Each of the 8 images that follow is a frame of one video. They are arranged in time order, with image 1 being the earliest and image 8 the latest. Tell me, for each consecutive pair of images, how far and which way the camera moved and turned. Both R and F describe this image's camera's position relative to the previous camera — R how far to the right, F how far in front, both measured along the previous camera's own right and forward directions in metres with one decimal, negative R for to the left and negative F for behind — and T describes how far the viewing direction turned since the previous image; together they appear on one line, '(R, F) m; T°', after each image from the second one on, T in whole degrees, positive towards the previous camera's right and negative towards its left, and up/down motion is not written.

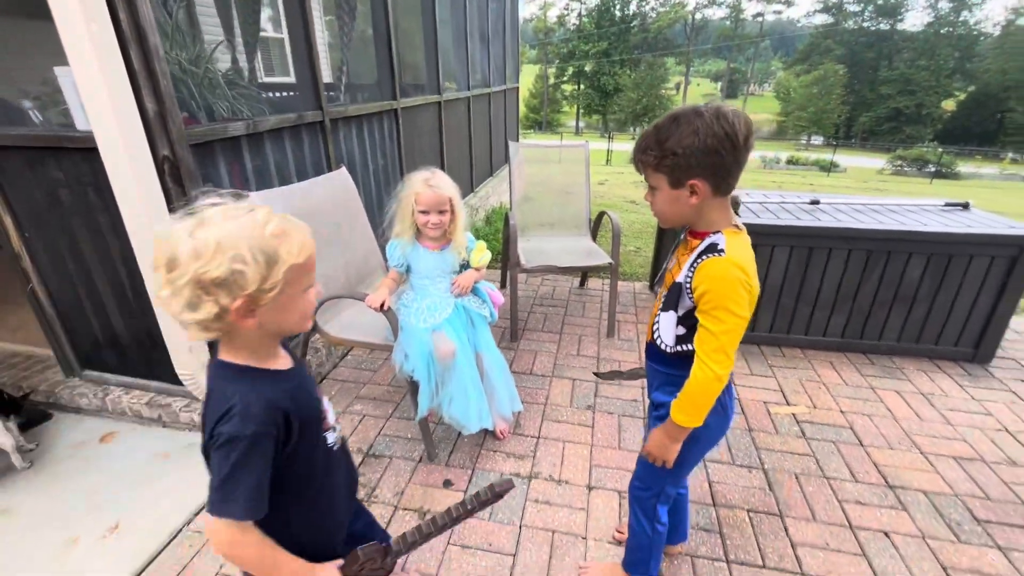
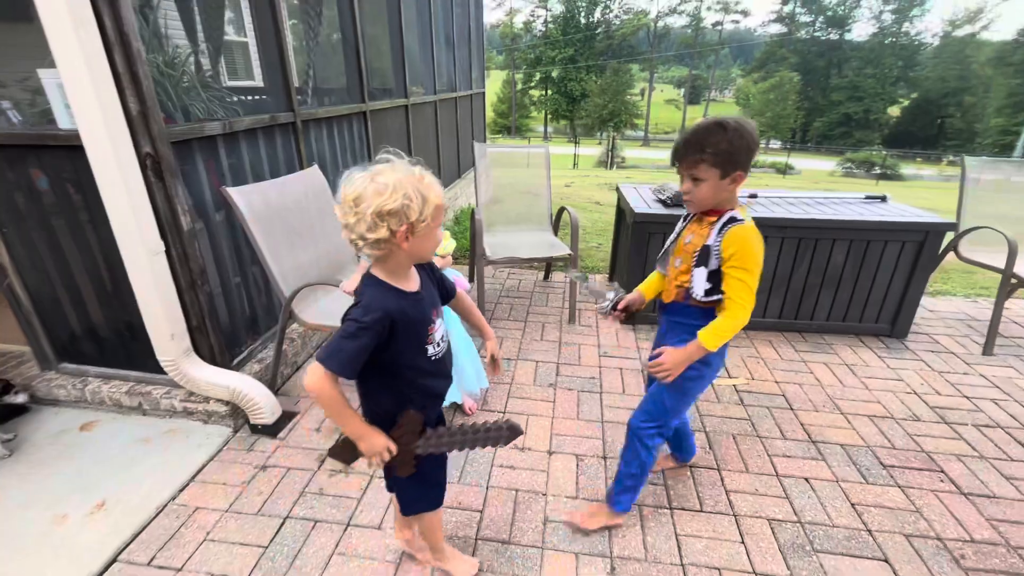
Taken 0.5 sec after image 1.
(0.0, -0.2) m; +3°
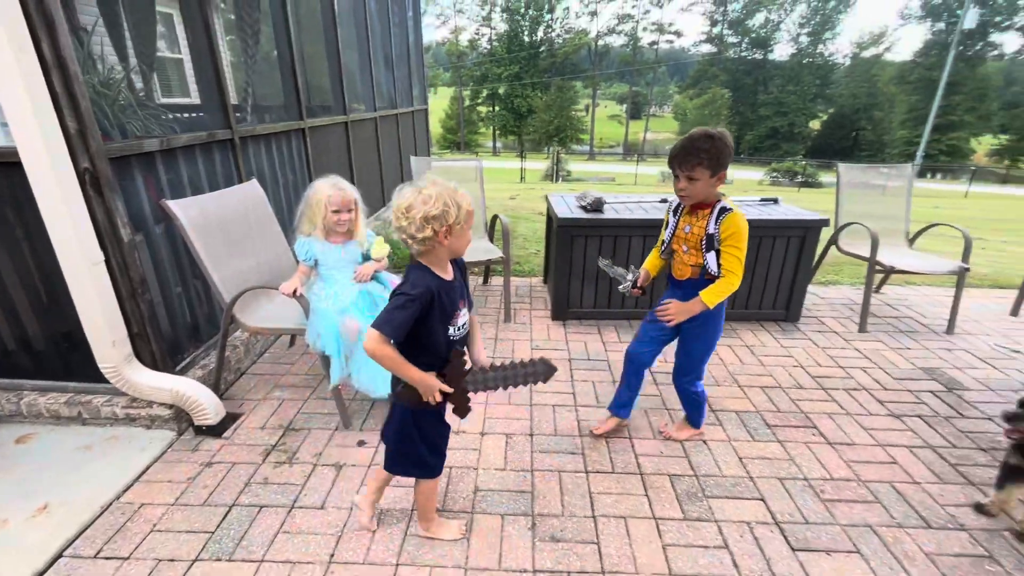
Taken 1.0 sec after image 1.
(+0.1, -0.2) m; +5°
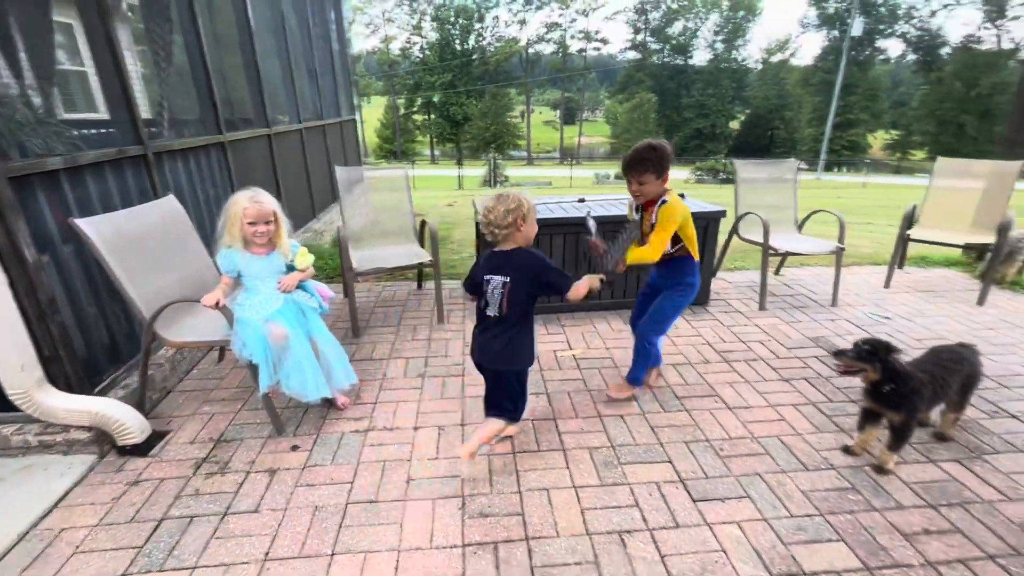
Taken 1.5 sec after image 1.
(+0.1, -0.2) m; +6°
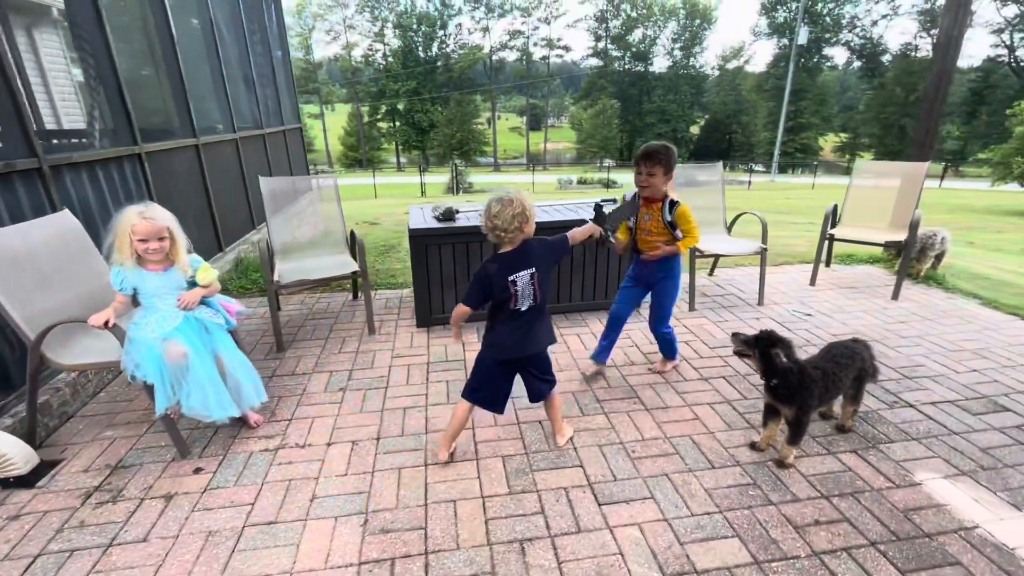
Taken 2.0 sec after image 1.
(+0.3, 0.0) m; +3°
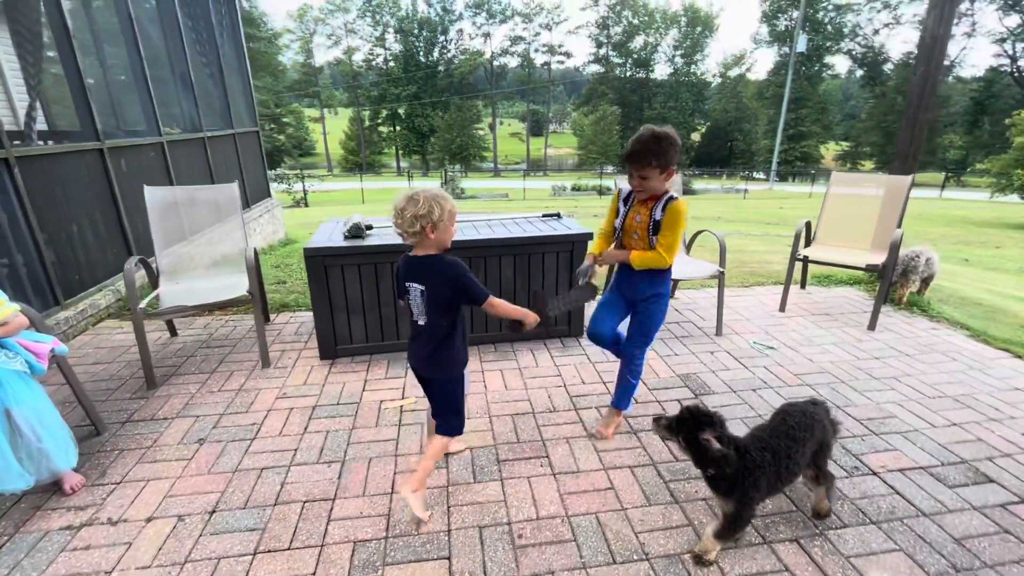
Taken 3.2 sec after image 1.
(+0.5, +0.5) m; 0°
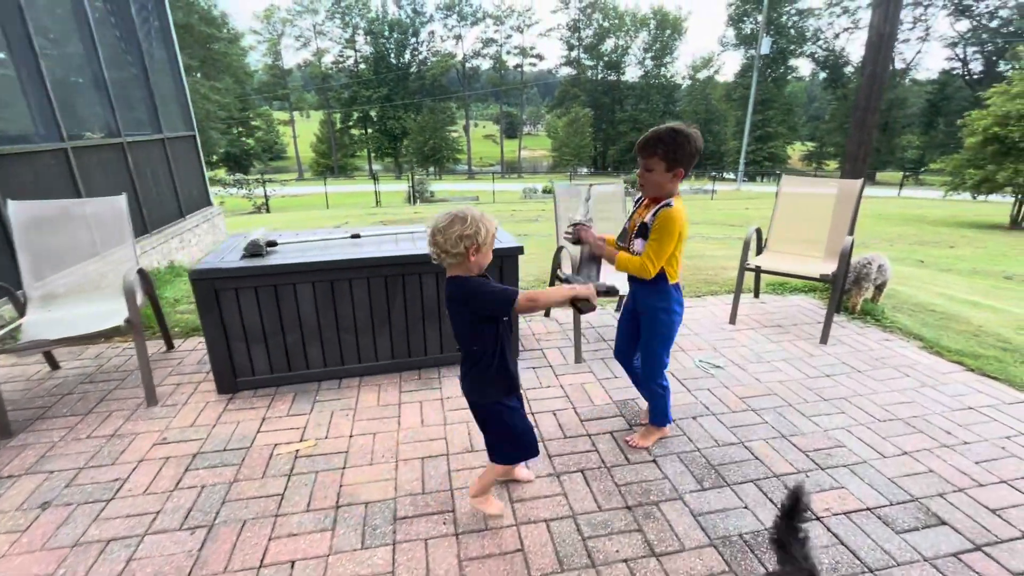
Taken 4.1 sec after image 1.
(+0.3, +0.3) m; +3°
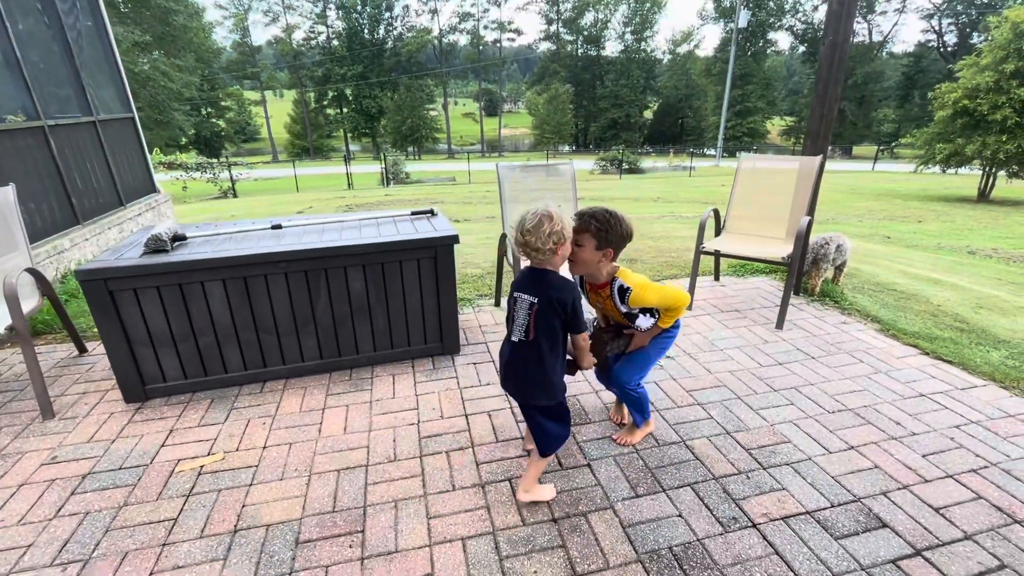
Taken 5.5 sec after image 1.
(+0.3, +0.2) m; +2°
